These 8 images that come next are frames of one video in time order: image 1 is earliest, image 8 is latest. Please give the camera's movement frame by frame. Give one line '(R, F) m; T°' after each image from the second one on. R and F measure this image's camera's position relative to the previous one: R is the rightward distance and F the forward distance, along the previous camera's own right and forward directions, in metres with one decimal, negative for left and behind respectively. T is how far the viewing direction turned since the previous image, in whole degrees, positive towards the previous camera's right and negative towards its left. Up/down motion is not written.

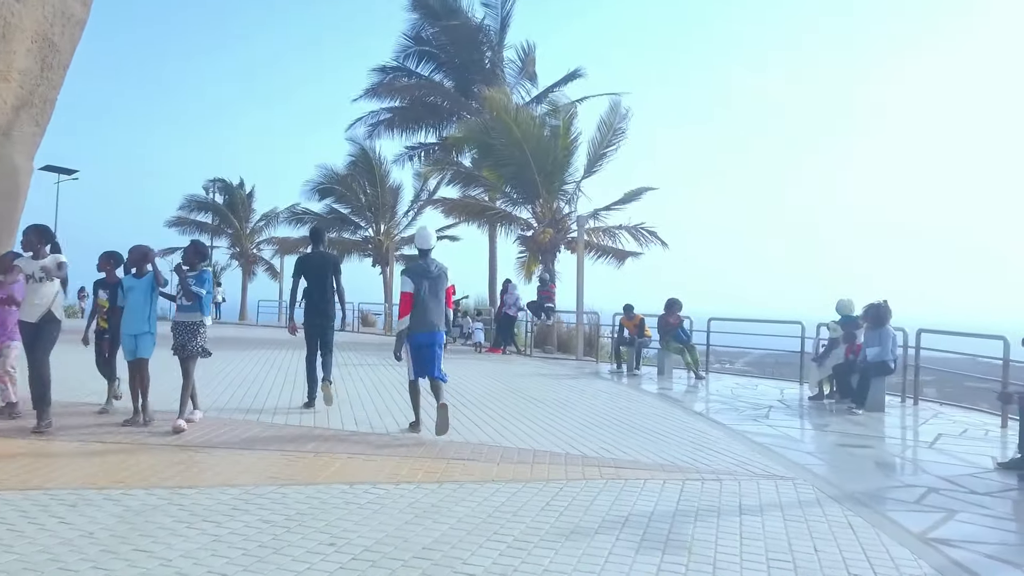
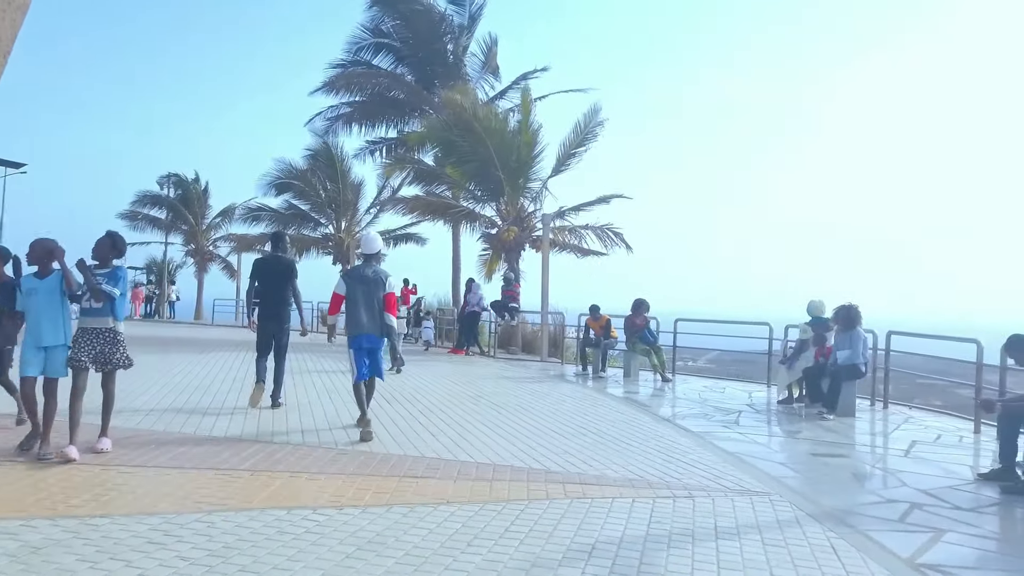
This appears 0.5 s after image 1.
(+0.1, +0.5) m; +3°
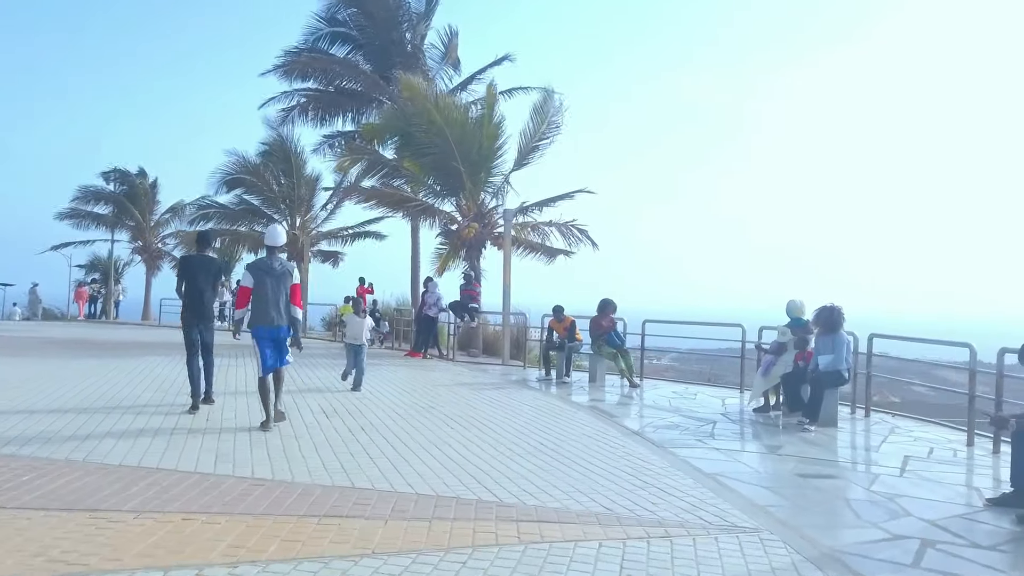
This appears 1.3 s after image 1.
(+0.2, +1.1) m; +3°
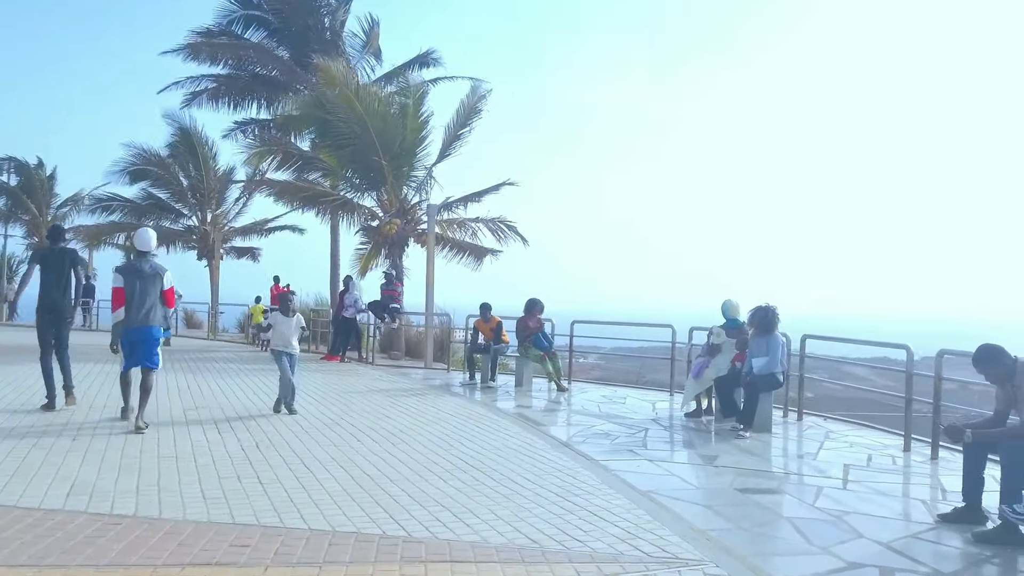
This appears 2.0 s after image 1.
(+0.1, +0.8) m; +5°
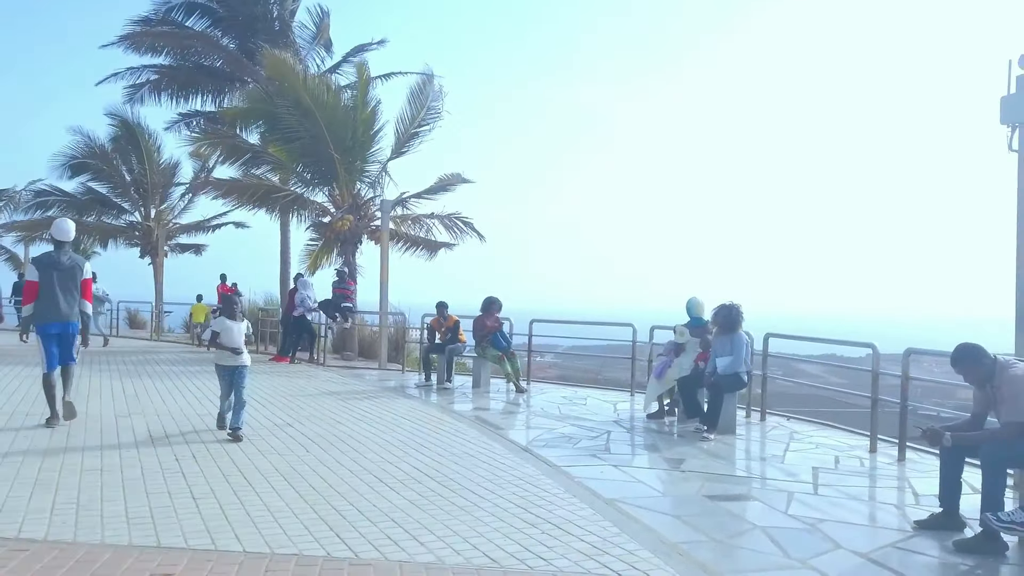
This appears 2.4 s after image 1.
(0.0, +0.4) m; +3°
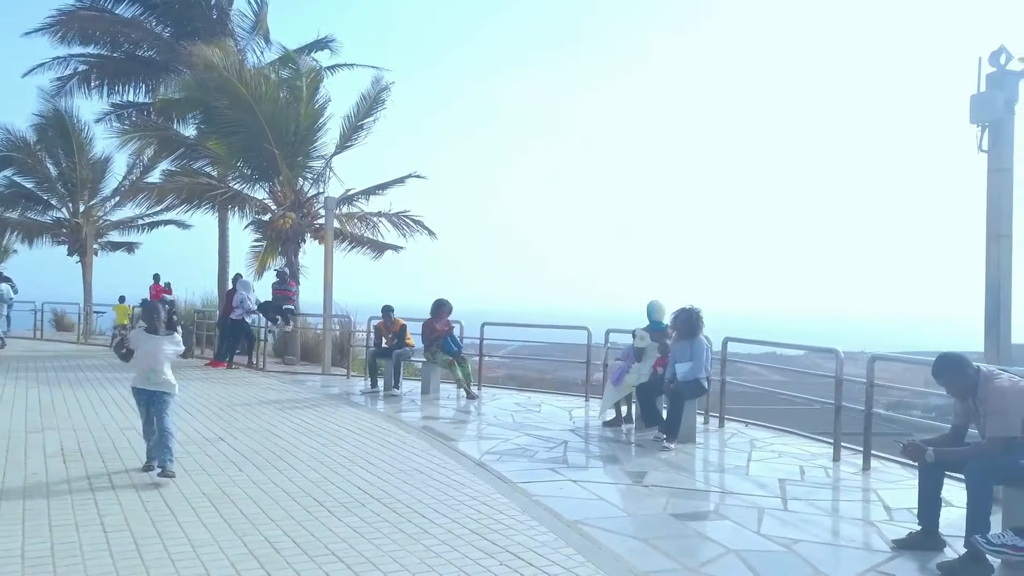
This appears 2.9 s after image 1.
(0.0, +0.5) m; +4°
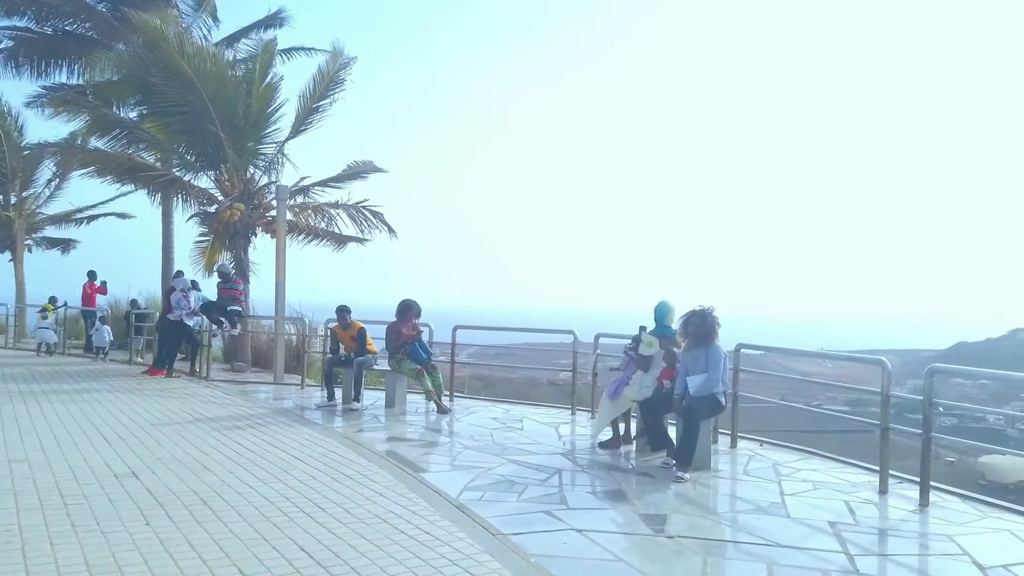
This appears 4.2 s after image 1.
(-0.2, +1.6) m; +3°
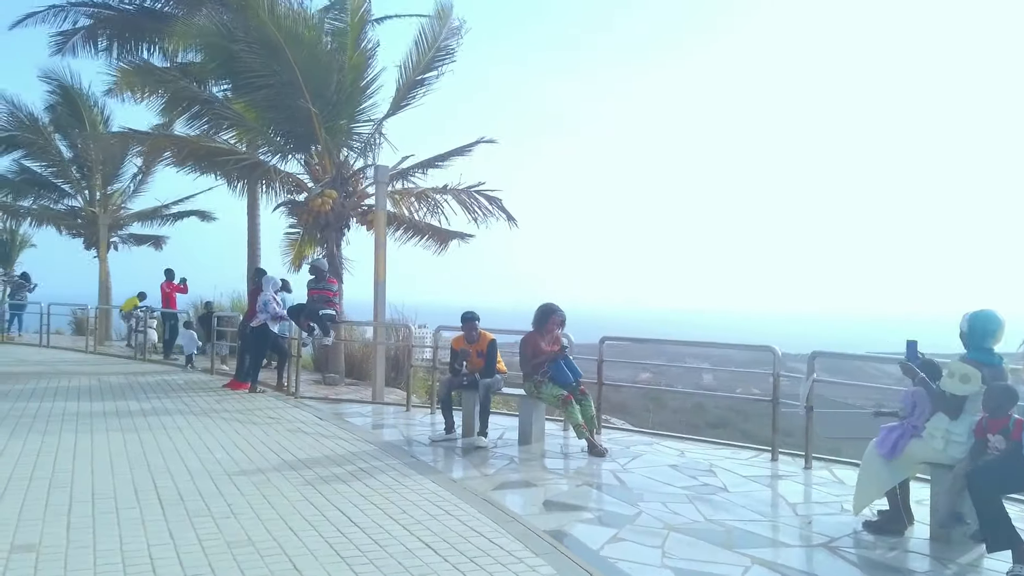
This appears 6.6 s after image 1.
(-1.1, +2.8) m; -6°
